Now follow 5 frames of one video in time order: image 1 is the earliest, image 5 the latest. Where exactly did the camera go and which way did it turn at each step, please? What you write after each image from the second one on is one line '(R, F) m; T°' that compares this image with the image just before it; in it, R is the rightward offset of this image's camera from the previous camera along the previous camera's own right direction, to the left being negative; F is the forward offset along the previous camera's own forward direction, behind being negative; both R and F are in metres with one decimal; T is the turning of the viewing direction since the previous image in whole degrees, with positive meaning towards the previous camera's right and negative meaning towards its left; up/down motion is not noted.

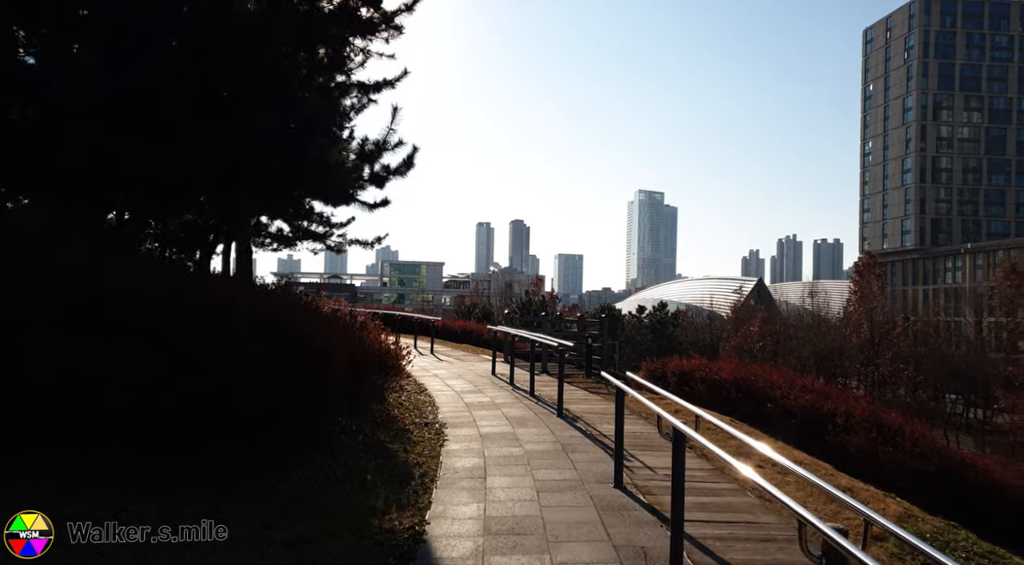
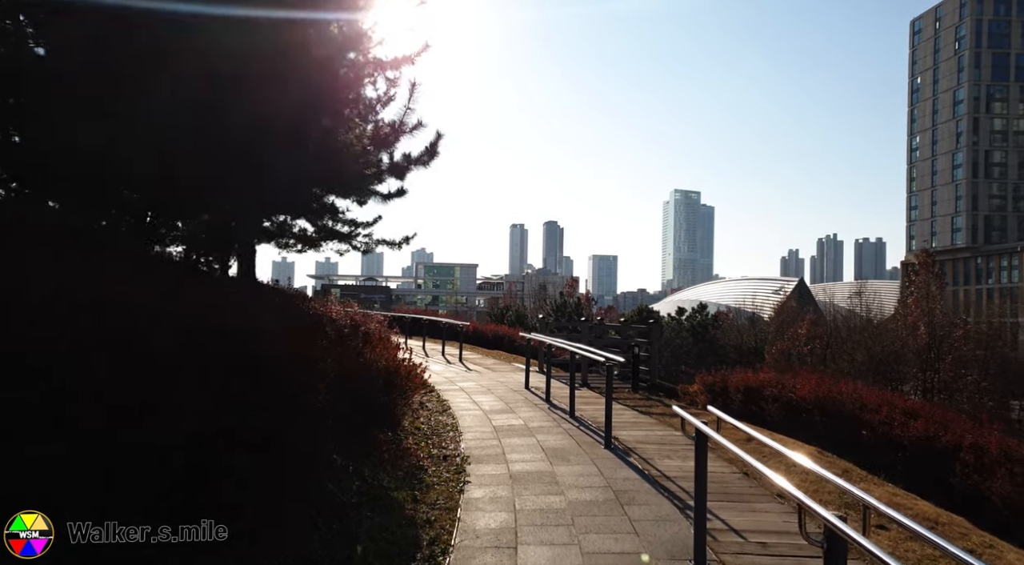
(0.0, +1.3) m; -3°
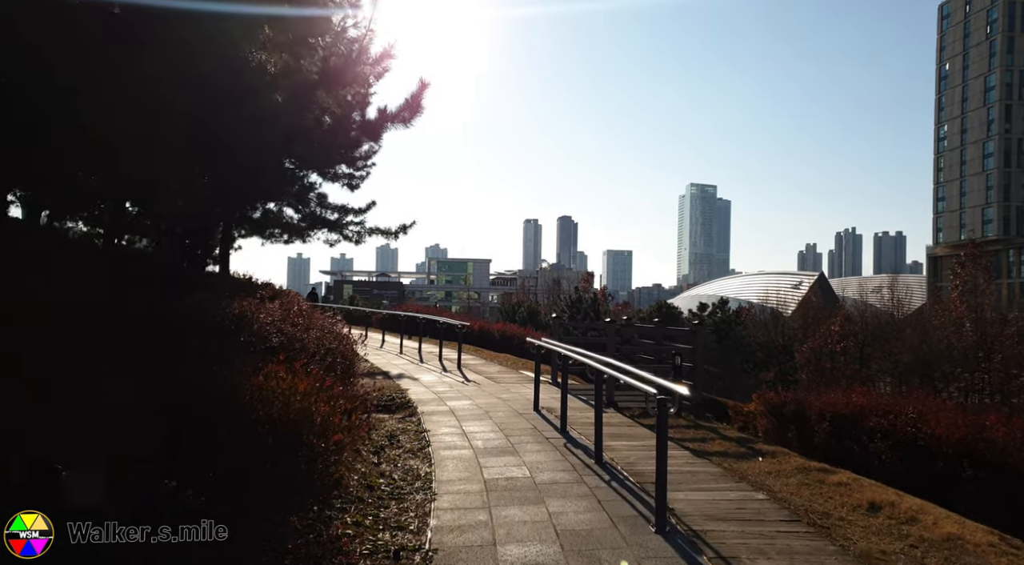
(+0.1, +2.2) m; -1°
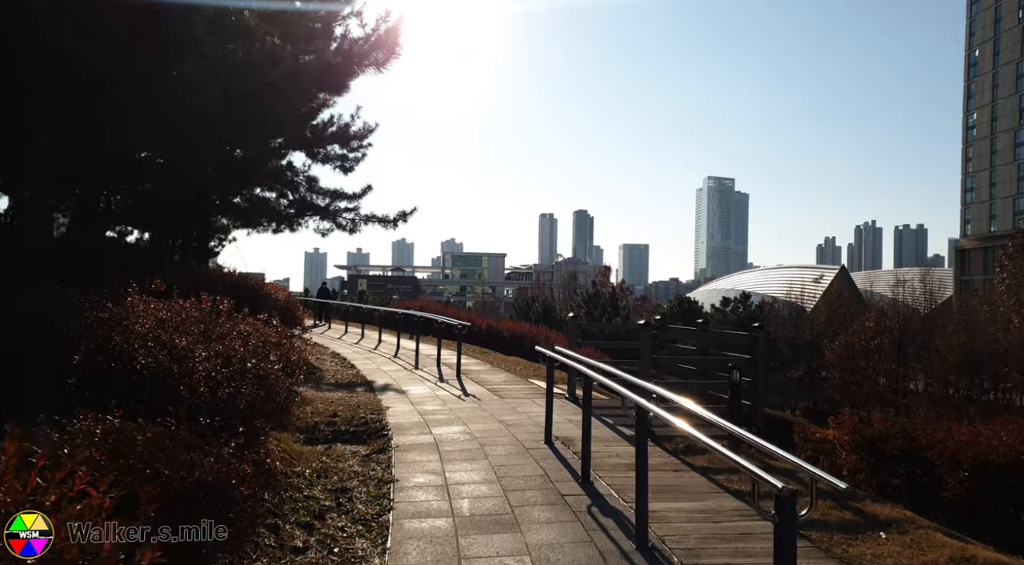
(+0.1, +1.9) m; -1°
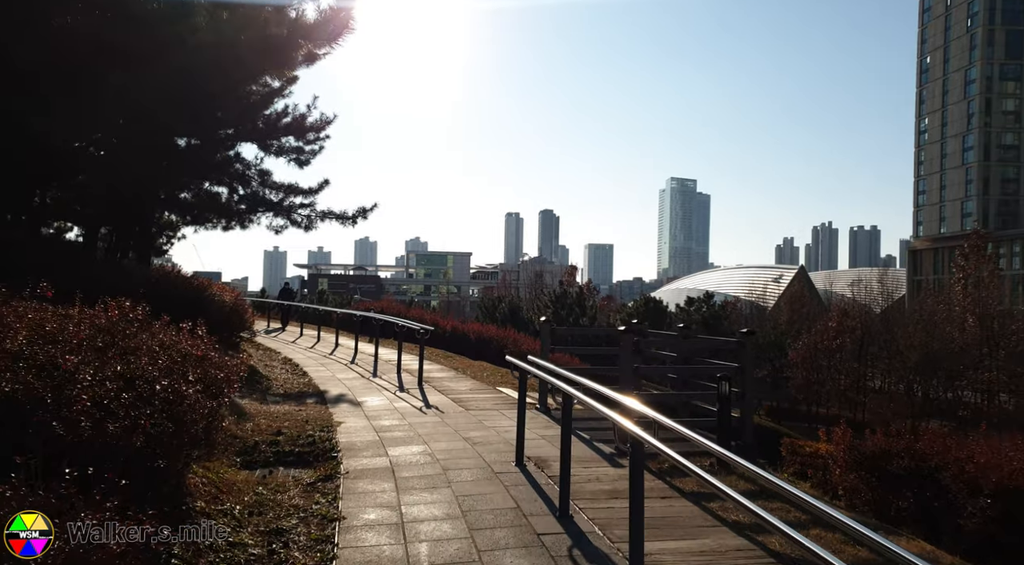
(0.0, +0.6) m; +3°
